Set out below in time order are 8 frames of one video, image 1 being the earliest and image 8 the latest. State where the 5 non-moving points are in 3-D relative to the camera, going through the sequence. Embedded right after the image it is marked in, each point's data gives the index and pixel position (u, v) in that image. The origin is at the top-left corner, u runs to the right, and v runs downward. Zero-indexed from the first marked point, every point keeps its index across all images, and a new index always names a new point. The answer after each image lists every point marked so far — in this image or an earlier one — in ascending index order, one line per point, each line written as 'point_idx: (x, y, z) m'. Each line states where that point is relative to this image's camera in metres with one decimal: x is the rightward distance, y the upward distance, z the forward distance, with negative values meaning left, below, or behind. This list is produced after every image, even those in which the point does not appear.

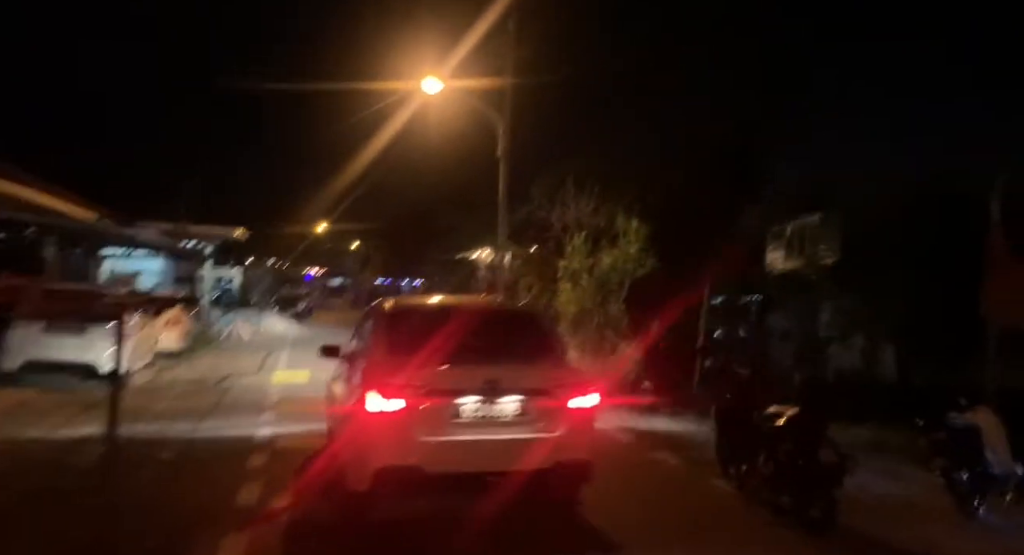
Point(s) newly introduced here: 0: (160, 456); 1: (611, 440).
0: (-3.9, -2.0, +8.5) m
1: (+1.3, -2.2, +10.3) m
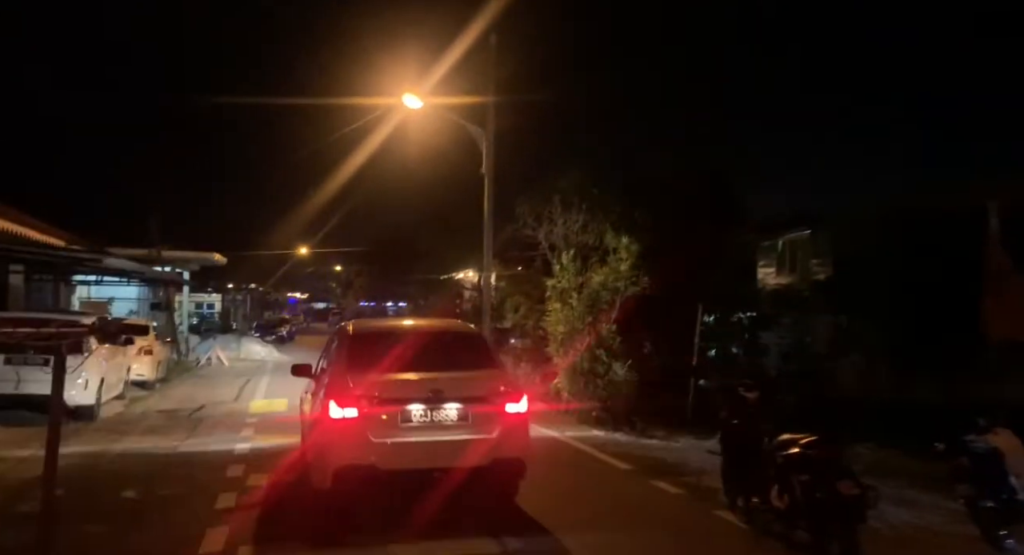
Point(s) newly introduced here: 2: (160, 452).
0: (-4.0, -2.2, +7.9) m
1: (+1.2, -2.4, +9.8) m
2: (-4.9, -2.4, +10.8) m
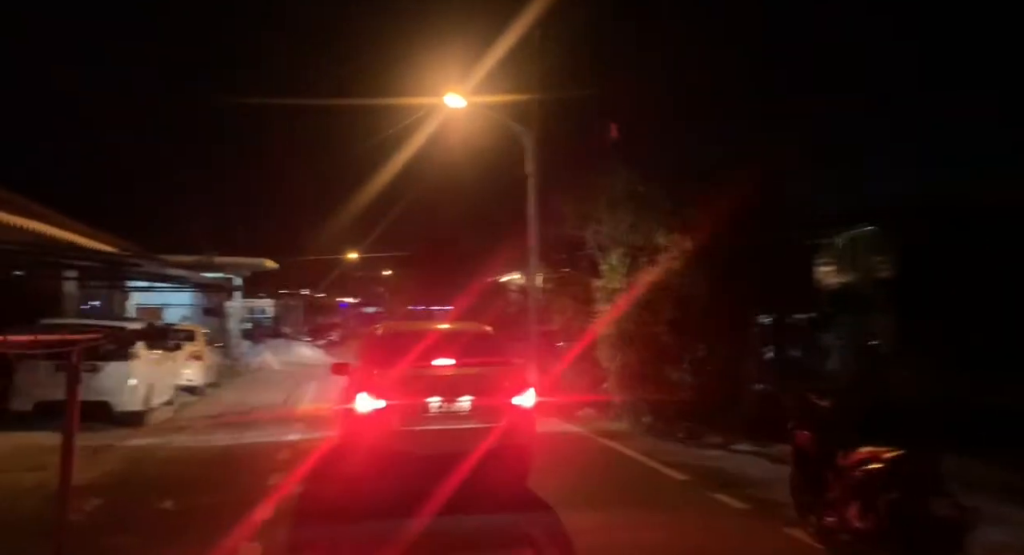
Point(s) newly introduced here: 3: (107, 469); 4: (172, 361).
0: (-3.5, -2.3, +7.7) m
1: (+1.8, -2.4, +9.2) m
2: (-4.3, -2.5, +10.7) m
3: (-5.2, -2.4, +9.8) m
4: (-7.2, -1.8, +16.3) m
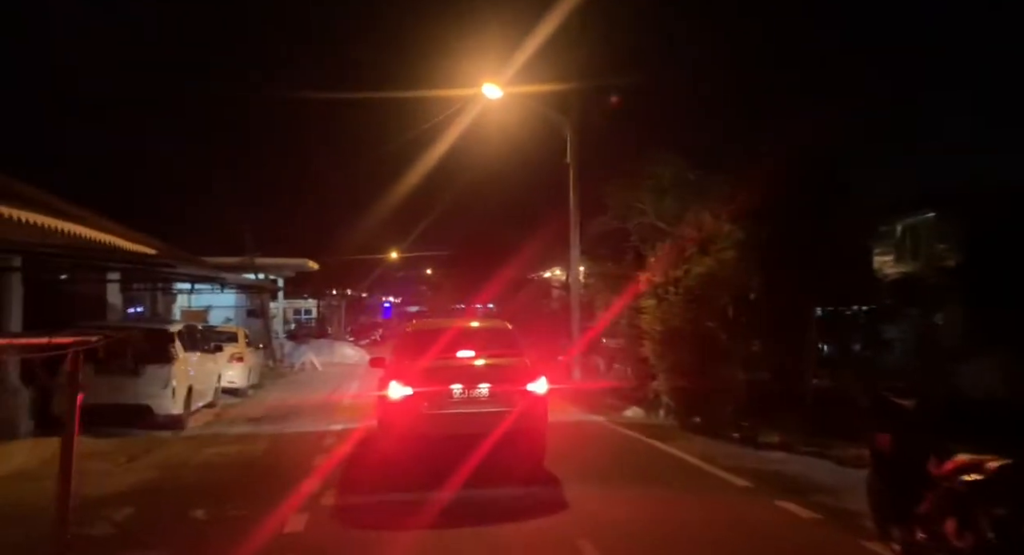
0: (-3.1, -2.3, +7.4) m
1: (+2.3, -2.3, +8.6) m
2: (-3.7, -2.5, +10.4) m
3: (-4.6, -2.5, +9.6) m
4: (-6.3, -1.8, +16.2) m
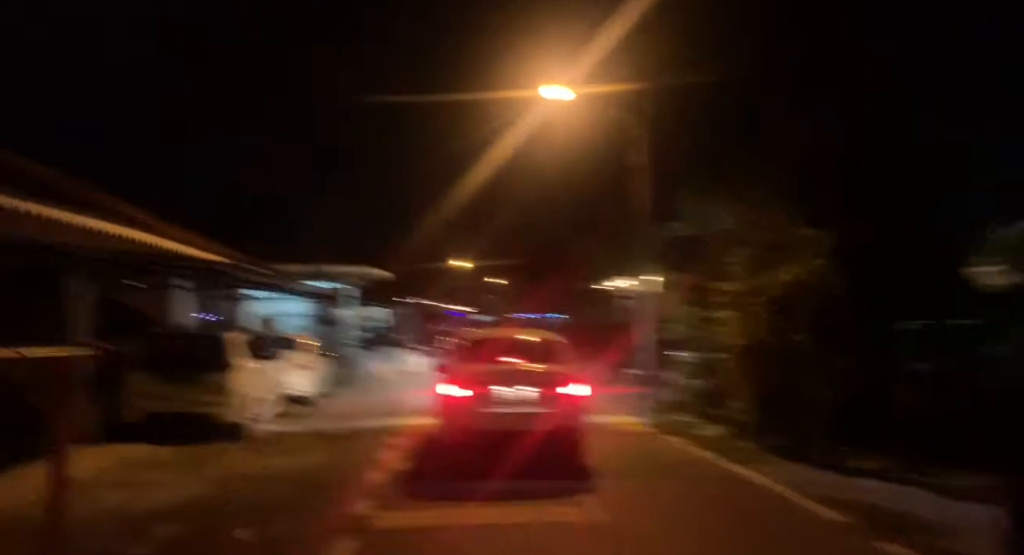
0: (-2.5, -2.3, +7.0) m
1: (+3.0, -2.4, +7.7) m
2: (-2.8, -2.6, +10.0) m
3: (-3.8, -2.5, +9.3) m
4: (-4.9, -2.0, +16.0) m
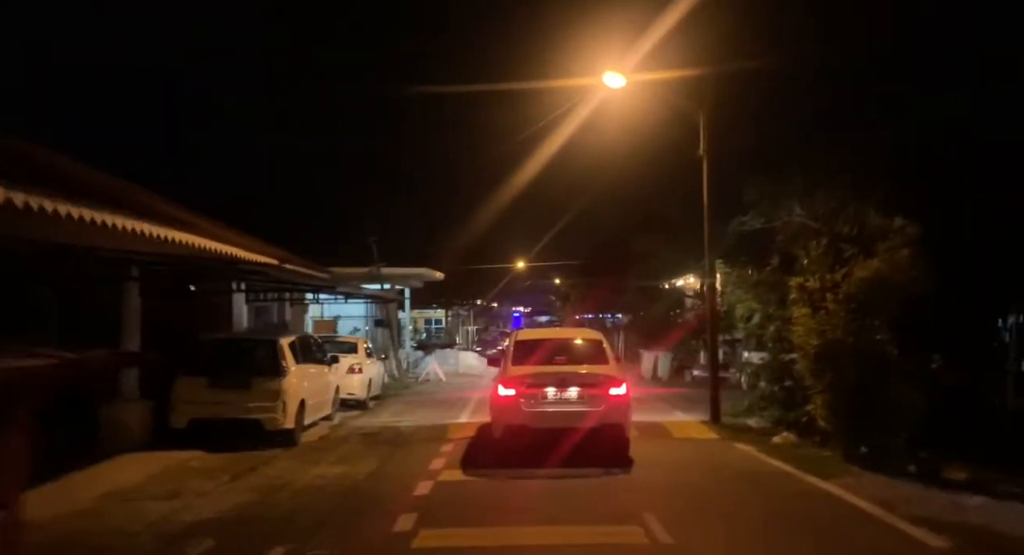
0: (-2.0, -2.3, +6.5) m
1: (+3.5, -2.3, +6.9) m
2: (-2.1, -2.6, +9.6) m
3: (-3.2, -2.6, +8.9) m
4: (-3.7, -2.0, +15.7) m
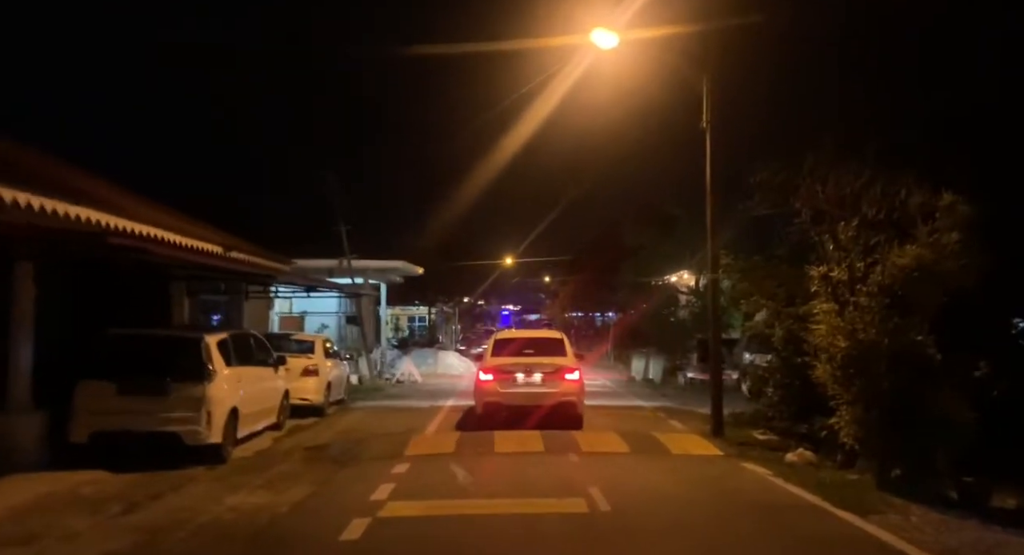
0: (-2.4, -2.2, +4.5) m
1: (+3.1, -2.2, +4.9) m
2: (-2.5, -2.4, +7.6) m
3: (-3.6, -2.4, +7.0) m
4: (-4.2, -1.8, +13.7) m
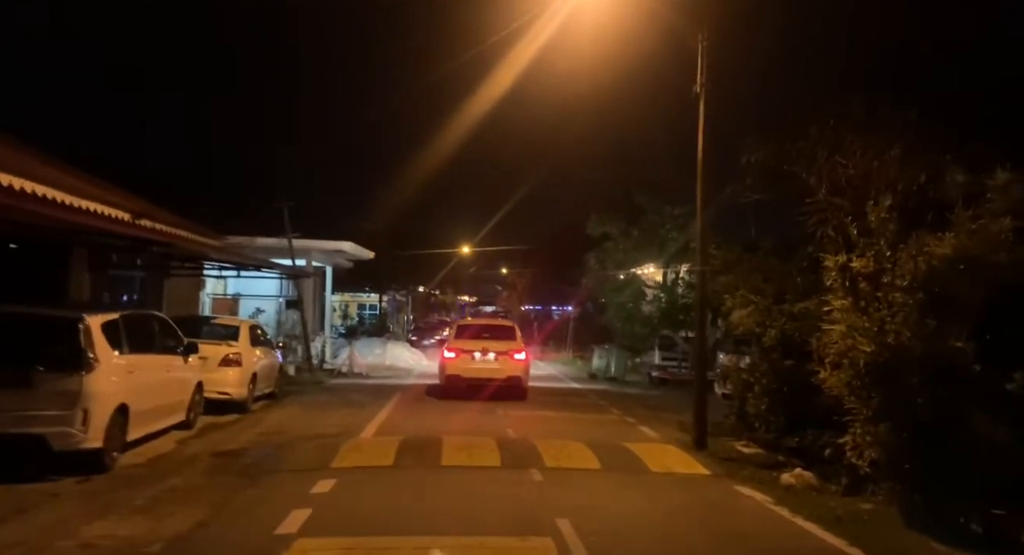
0: (-2.6, -1.9, +2.6) m
1: (+2.8, -2.1, +3.3) m
2: (-2.9, -2.1, +5.6) m
3: (-3.9, -2.1, +4.9) m
4: (-4.9, -1.4, +11.7) m
